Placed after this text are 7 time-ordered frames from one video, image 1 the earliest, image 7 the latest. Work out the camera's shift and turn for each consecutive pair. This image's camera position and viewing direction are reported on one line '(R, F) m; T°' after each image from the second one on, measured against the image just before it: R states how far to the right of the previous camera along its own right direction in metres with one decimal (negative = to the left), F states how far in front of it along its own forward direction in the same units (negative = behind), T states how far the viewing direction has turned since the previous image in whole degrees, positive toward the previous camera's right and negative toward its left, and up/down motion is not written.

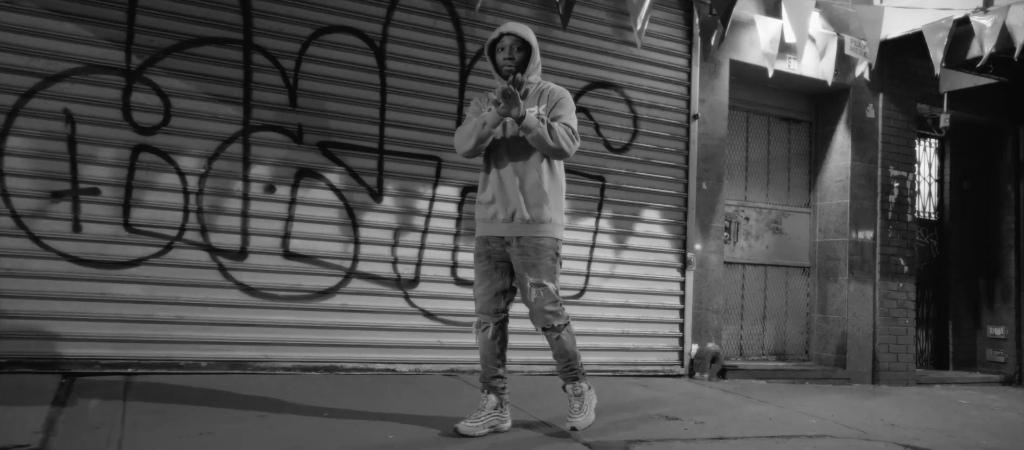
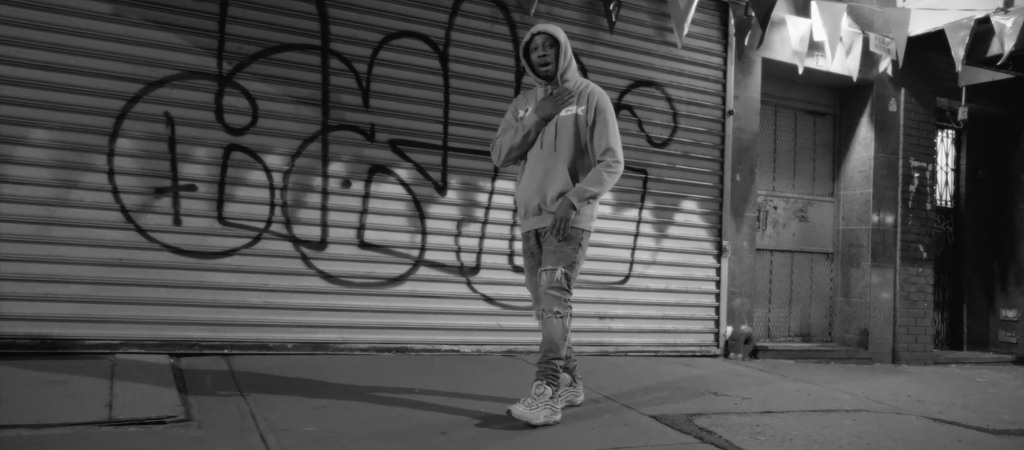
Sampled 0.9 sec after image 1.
(-0.4, -0.4) m; 0°
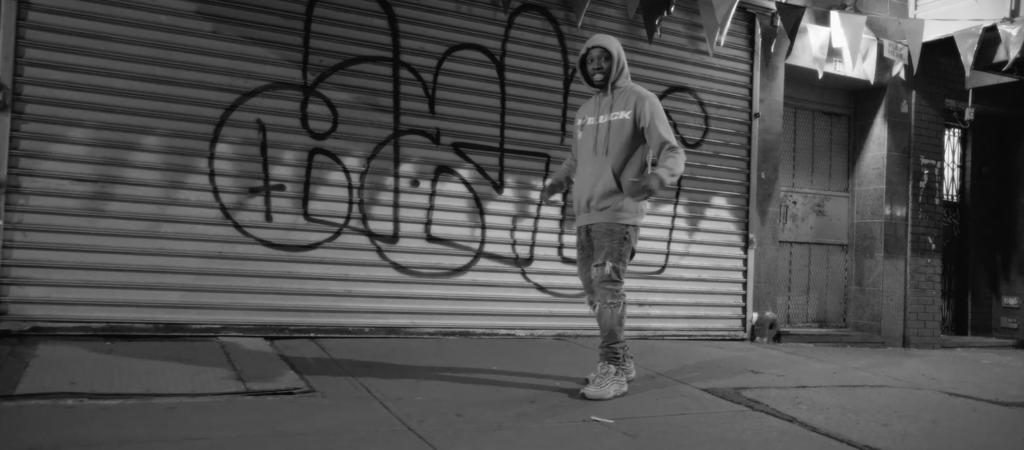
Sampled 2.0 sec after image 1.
(-0.4, -0.6) m; 0°
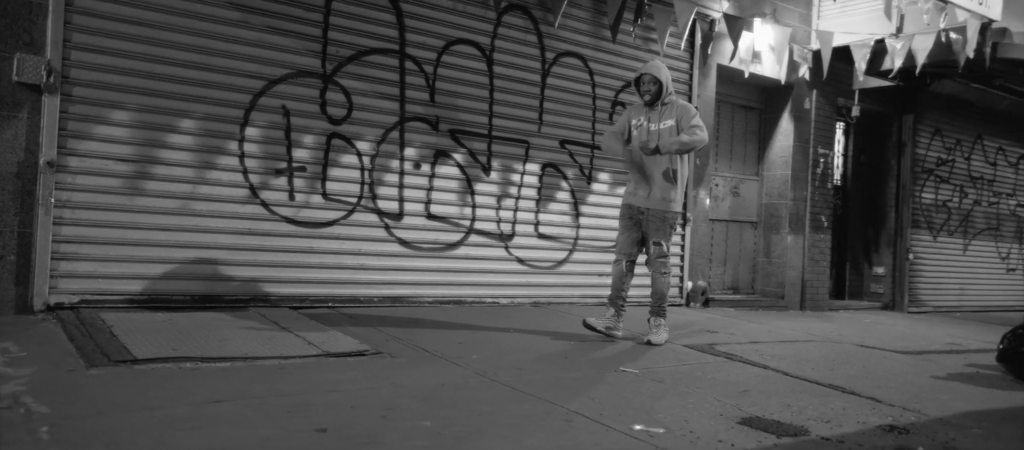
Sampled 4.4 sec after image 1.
(-1.1, -0.6) m; +10°
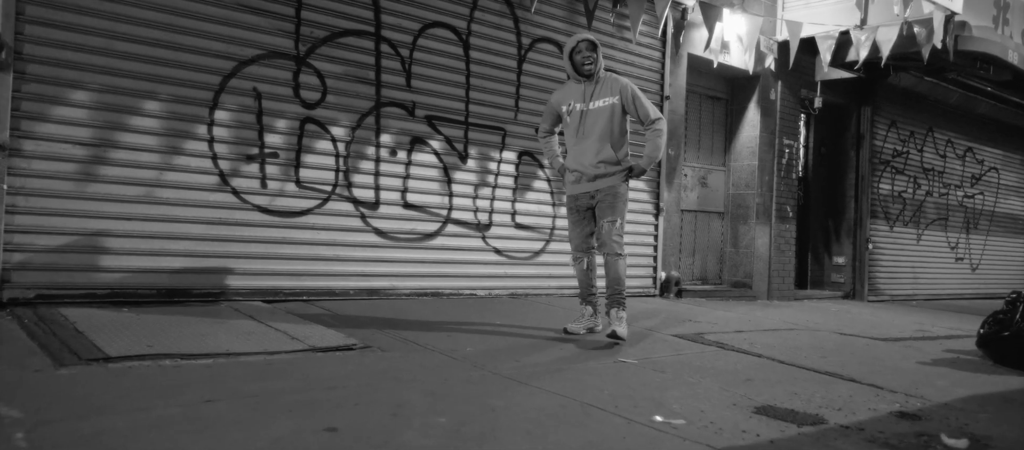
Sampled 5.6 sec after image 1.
(-0.3, +0.2) m; +4°
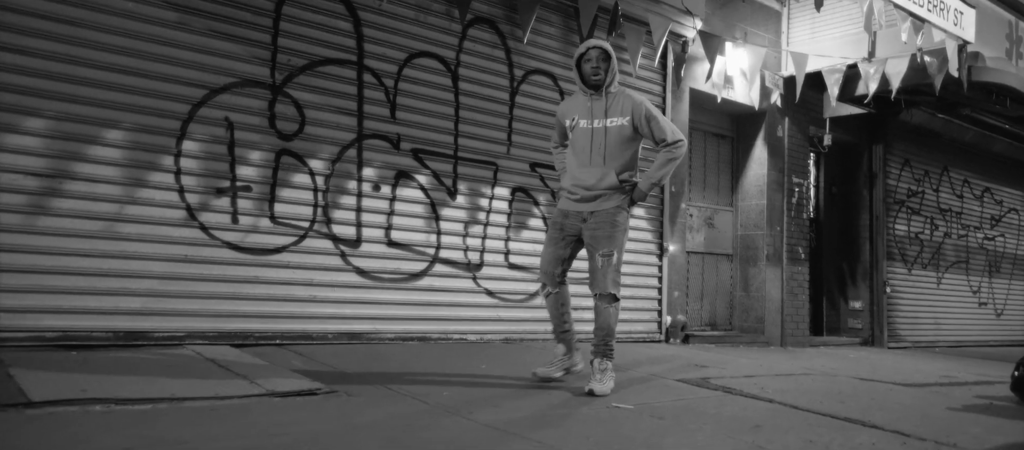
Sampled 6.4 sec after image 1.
(+0.2, +0.4) m; -1°
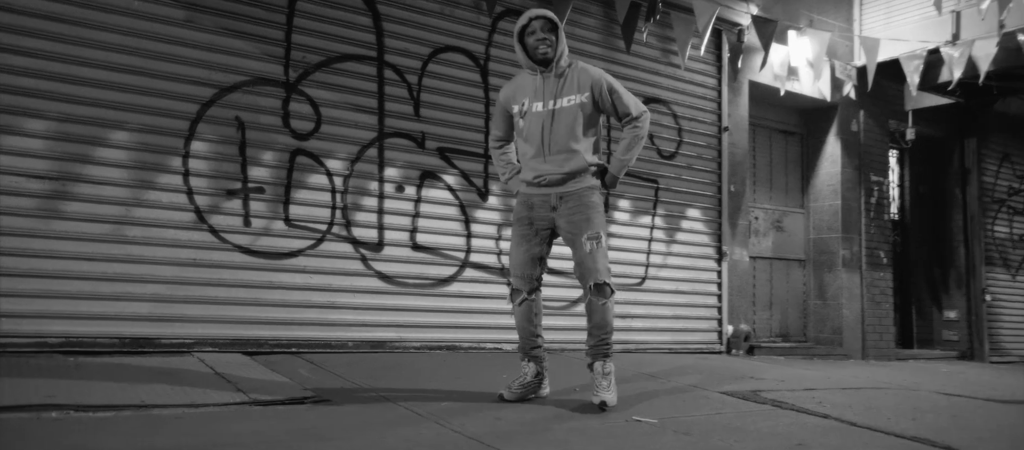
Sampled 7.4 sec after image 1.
(+0.4, +0.4) m; -6°
